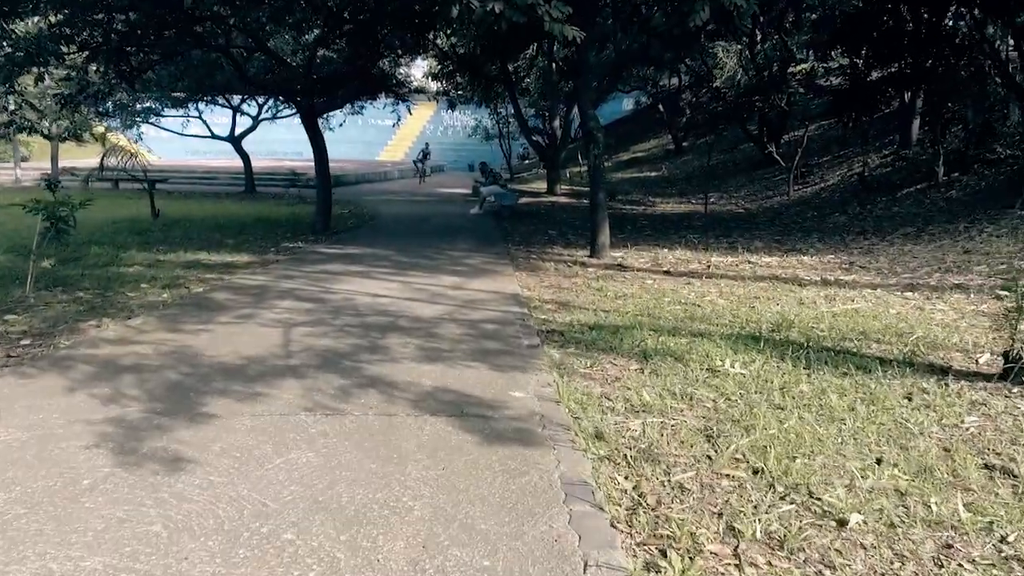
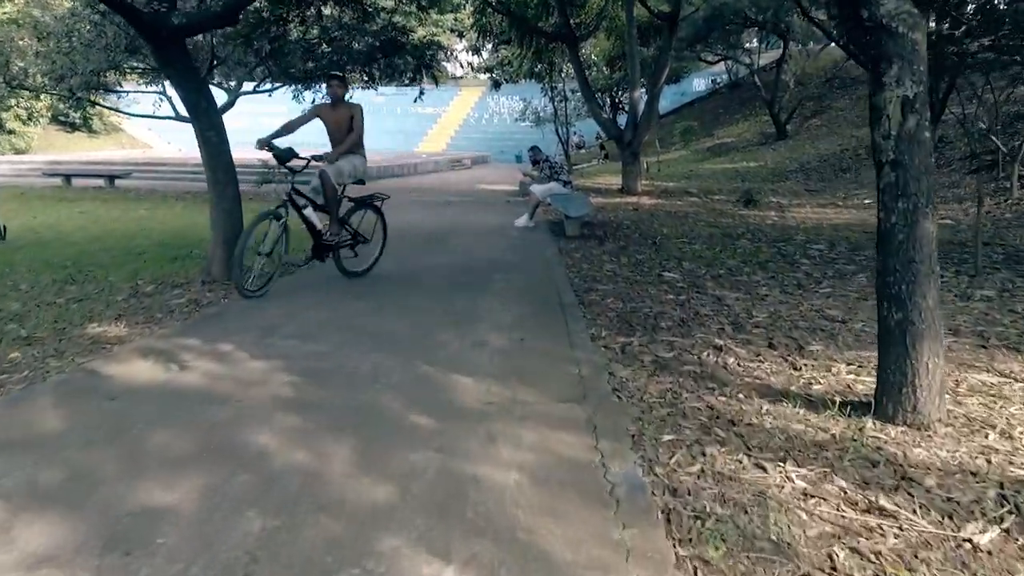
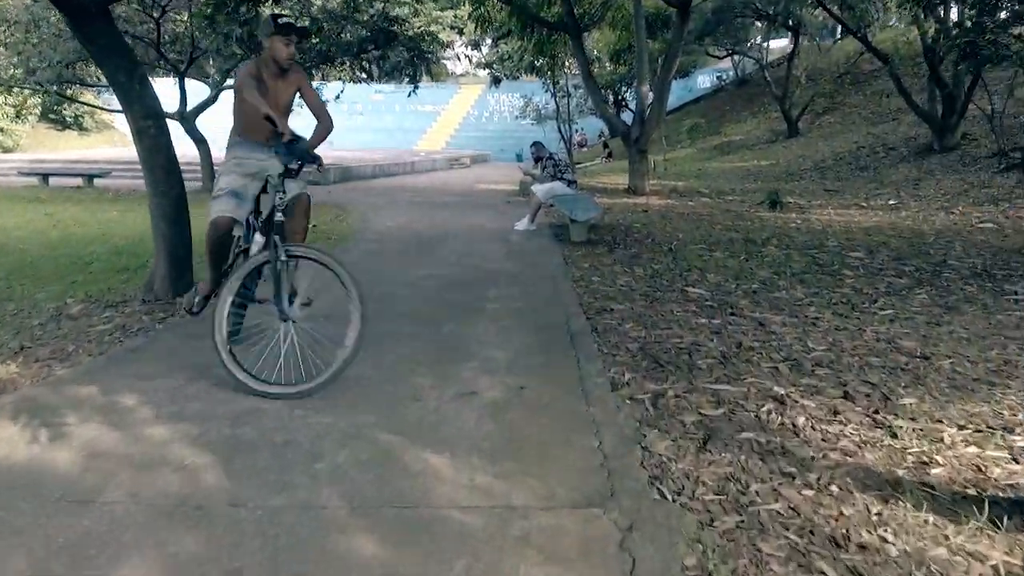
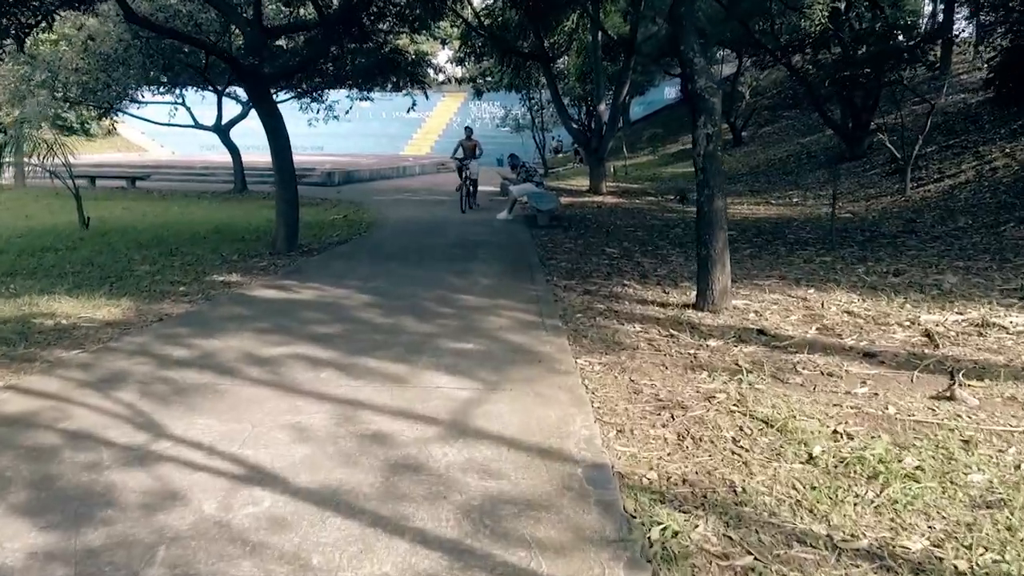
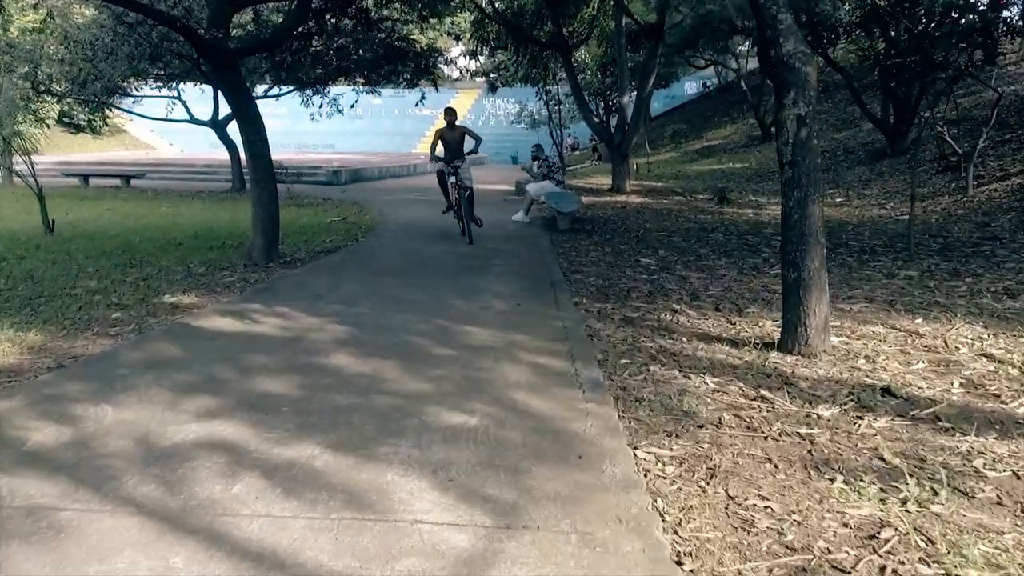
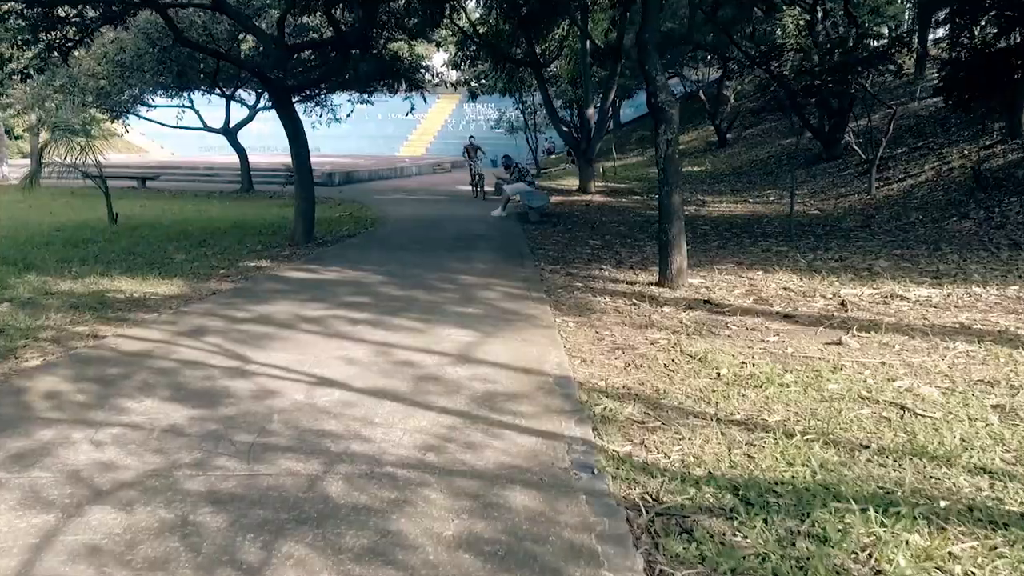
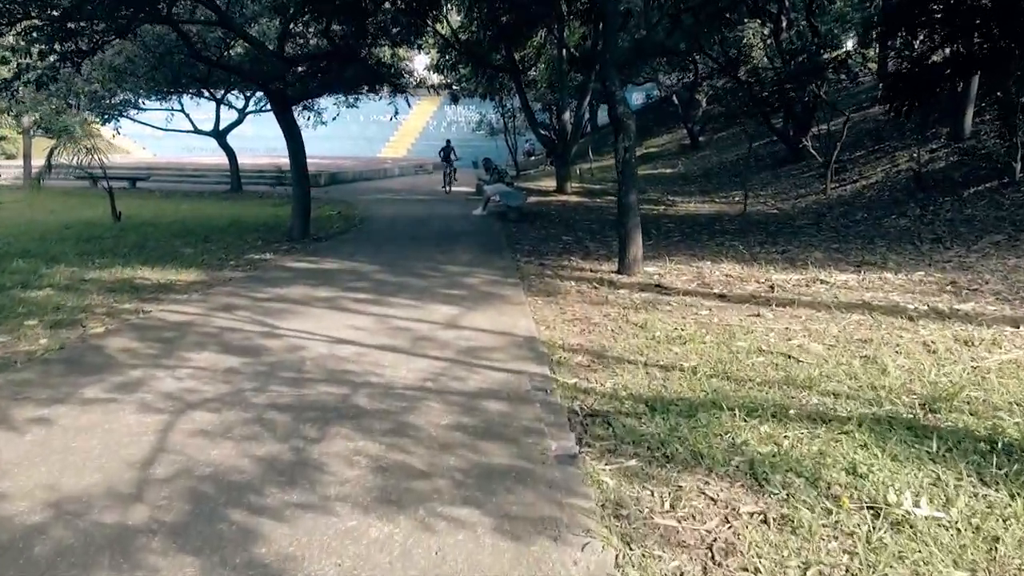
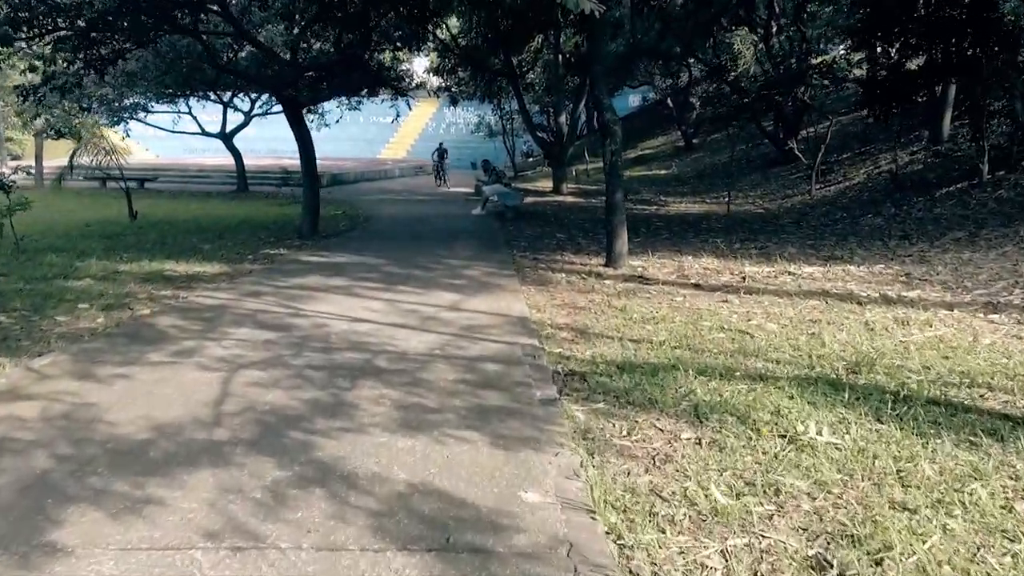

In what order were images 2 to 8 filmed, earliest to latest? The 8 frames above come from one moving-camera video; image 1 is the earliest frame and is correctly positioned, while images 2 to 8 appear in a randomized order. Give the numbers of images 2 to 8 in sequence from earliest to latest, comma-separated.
8, 7, 6, 4, 5, 2, 3
